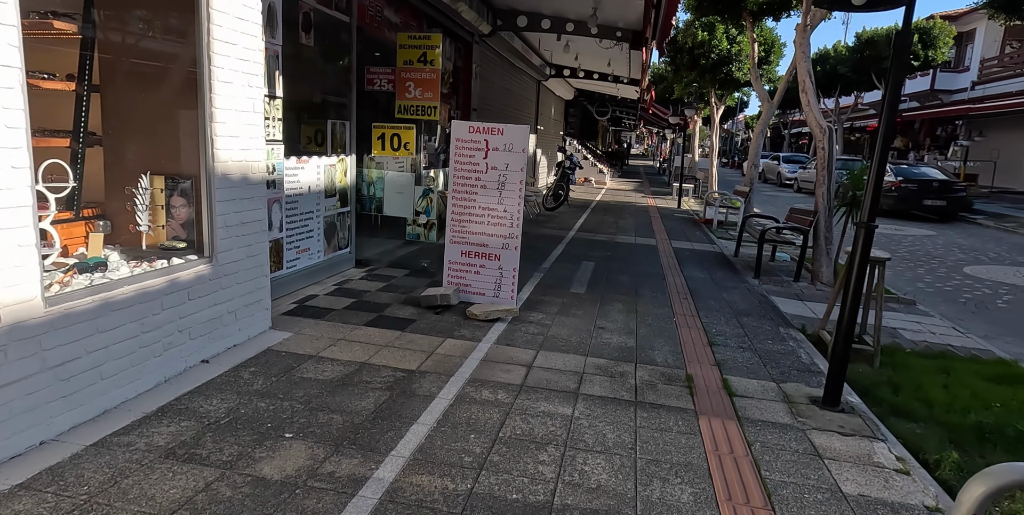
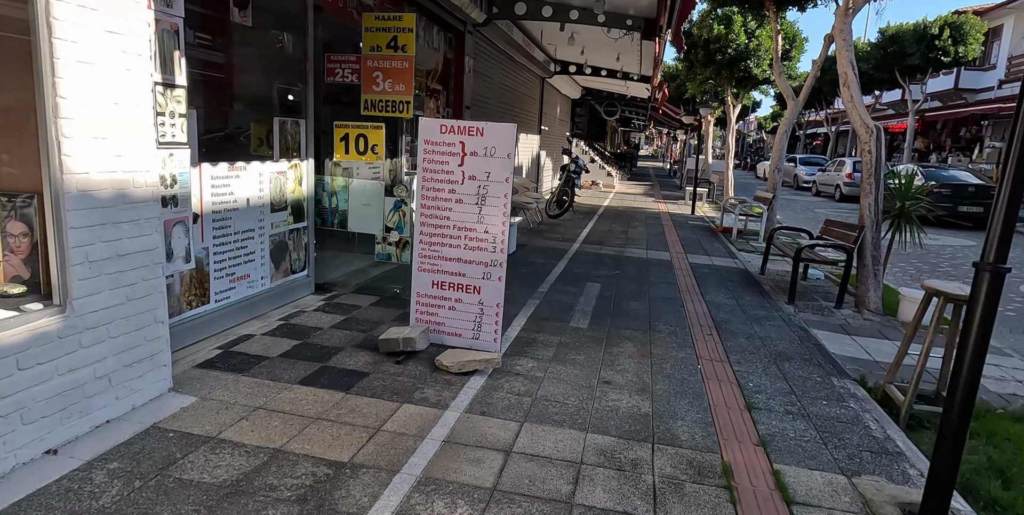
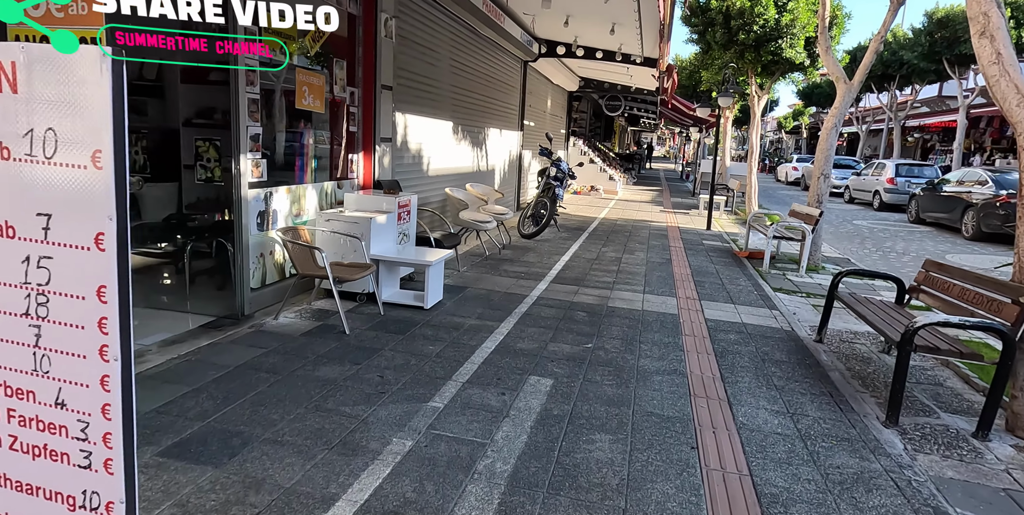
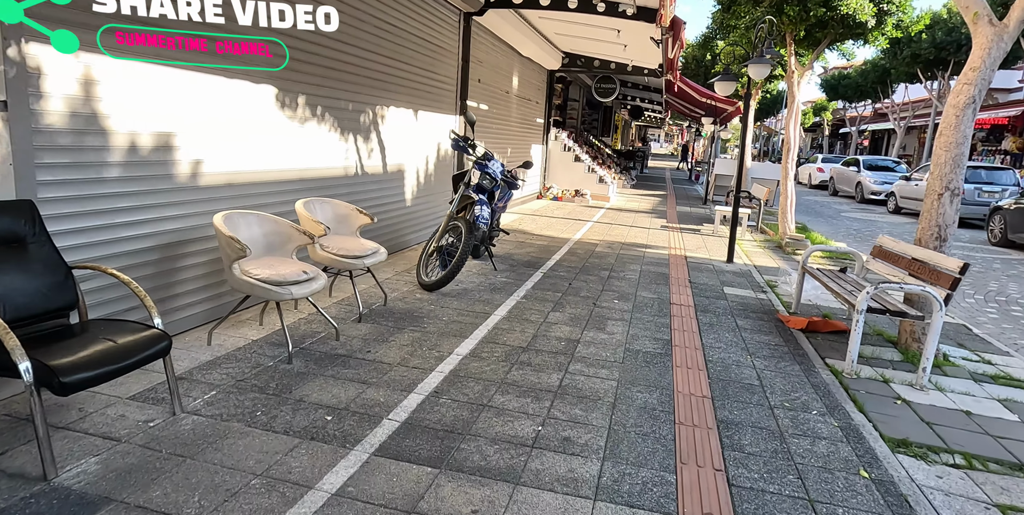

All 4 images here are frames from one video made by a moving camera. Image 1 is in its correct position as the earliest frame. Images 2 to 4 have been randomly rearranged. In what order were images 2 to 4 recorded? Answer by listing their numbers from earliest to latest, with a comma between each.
2, 3, 4
